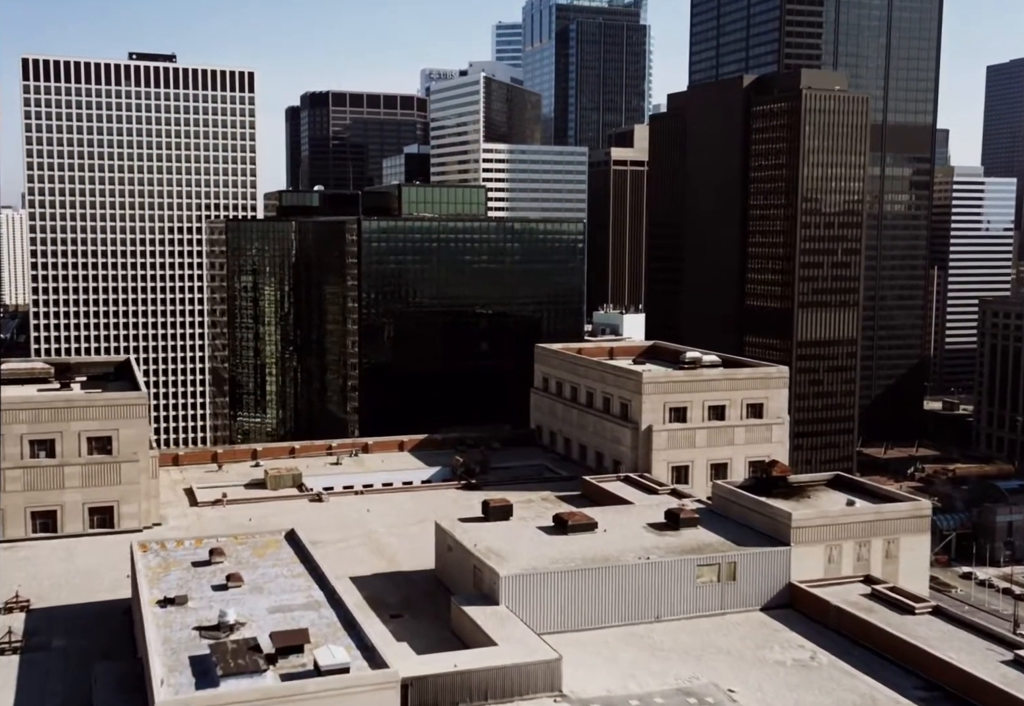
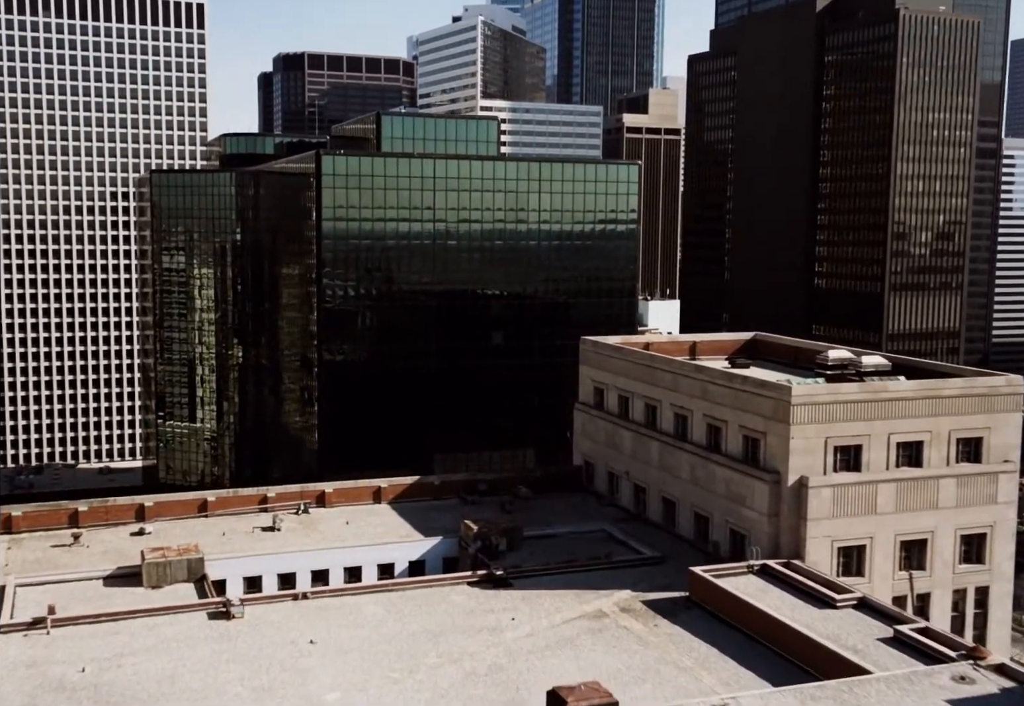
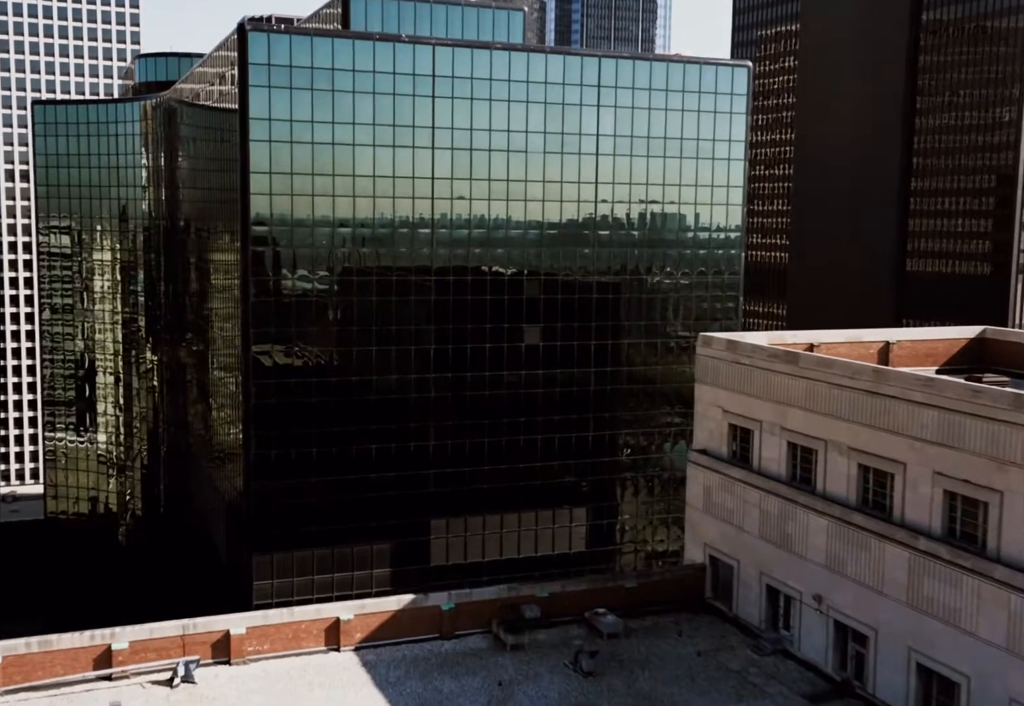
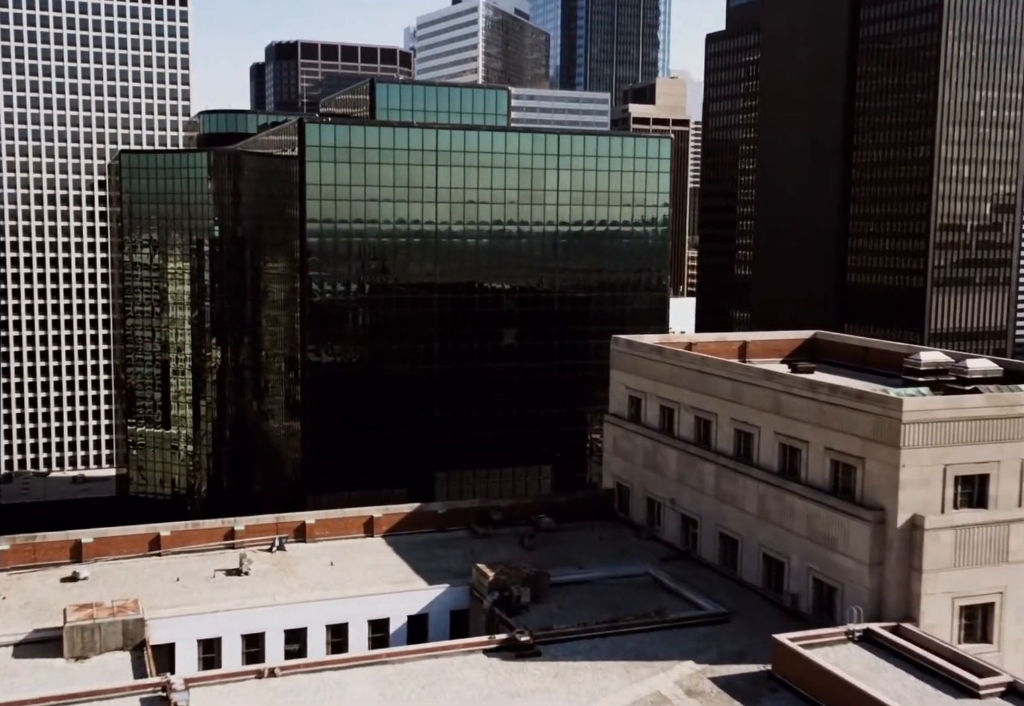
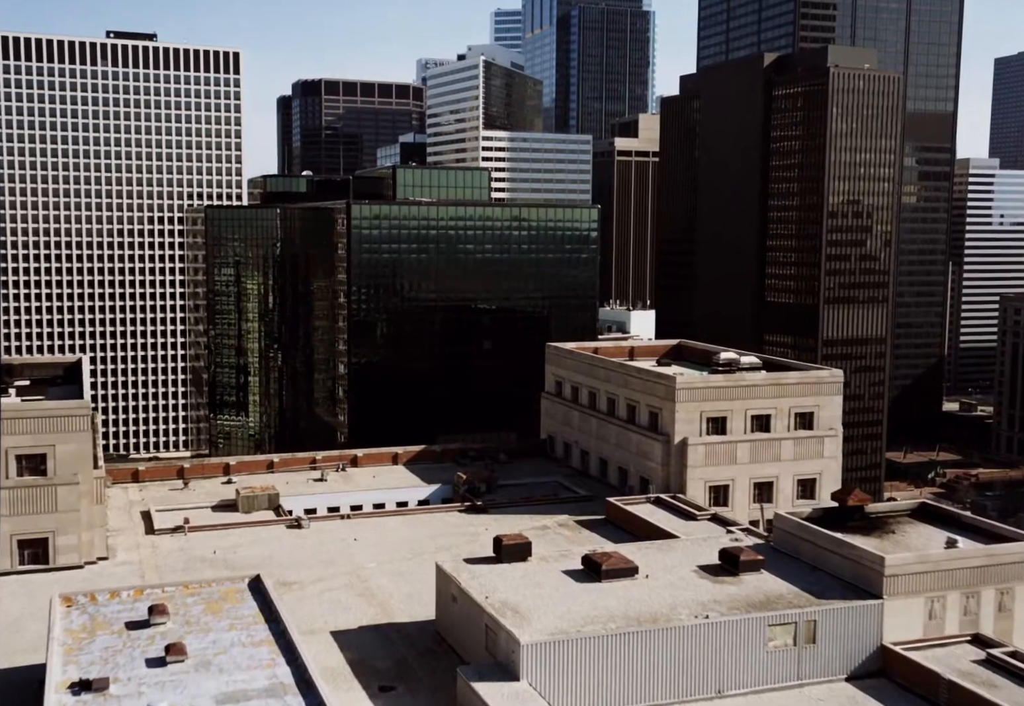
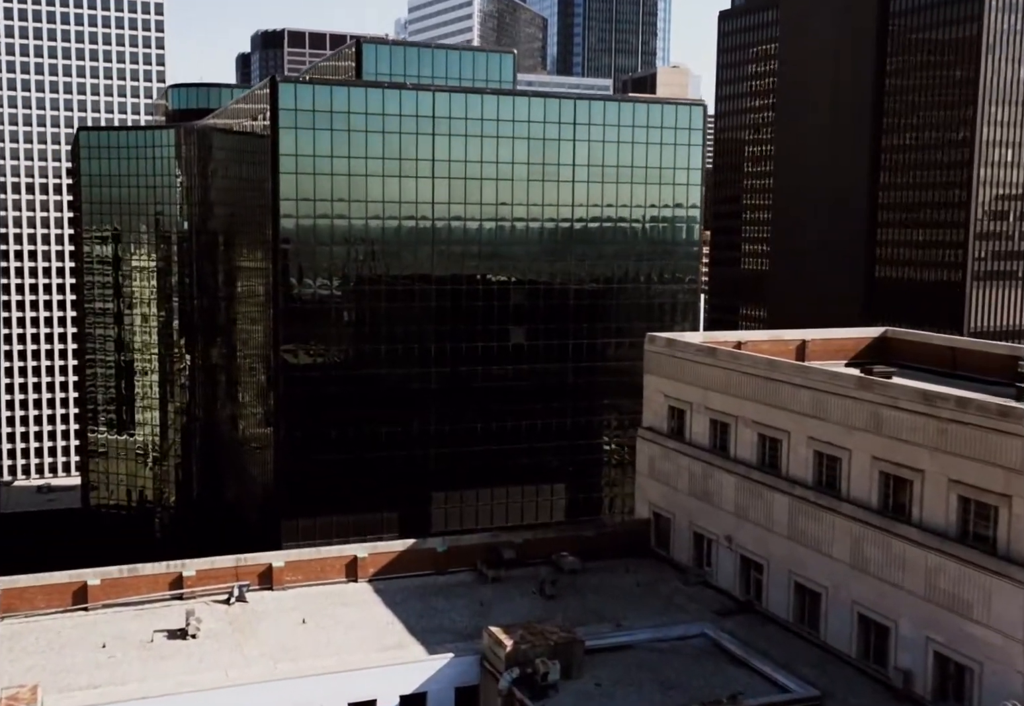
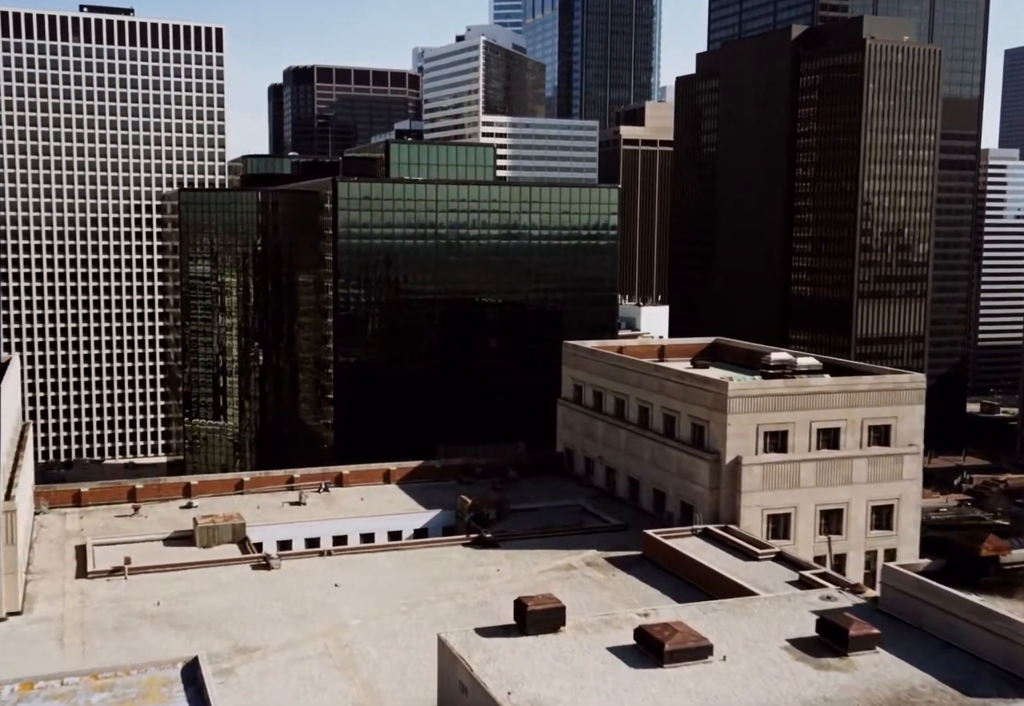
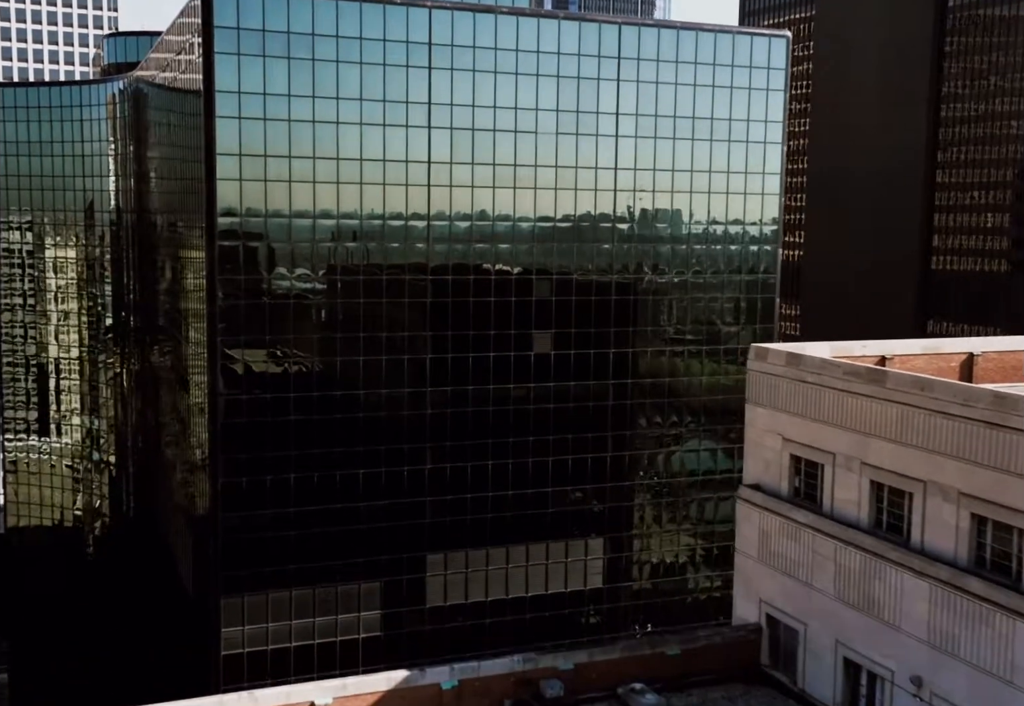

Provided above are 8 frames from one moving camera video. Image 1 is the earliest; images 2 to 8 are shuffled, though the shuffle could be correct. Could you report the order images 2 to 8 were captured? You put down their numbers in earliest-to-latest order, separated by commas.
5, 7, 2, 4, 6, 3, 8
